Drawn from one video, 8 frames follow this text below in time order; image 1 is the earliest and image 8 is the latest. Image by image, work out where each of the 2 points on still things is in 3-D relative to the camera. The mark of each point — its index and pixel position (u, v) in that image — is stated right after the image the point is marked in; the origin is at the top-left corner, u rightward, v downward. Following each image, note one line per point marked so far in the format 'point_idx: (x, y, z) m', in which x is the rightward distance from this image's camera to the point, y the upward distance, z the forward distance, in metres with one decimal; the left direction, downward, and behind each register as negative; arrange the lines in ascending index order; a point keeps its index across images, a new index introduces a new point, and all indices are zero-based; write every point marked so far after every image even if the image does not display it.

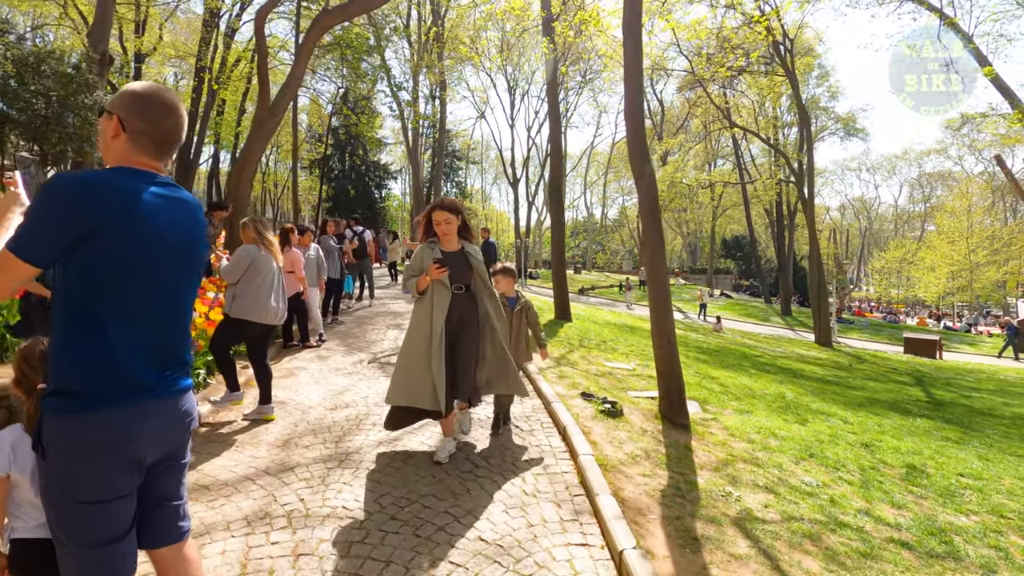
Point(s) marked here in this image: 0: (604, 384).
0: (+1.2, -1.2, +7.5) m
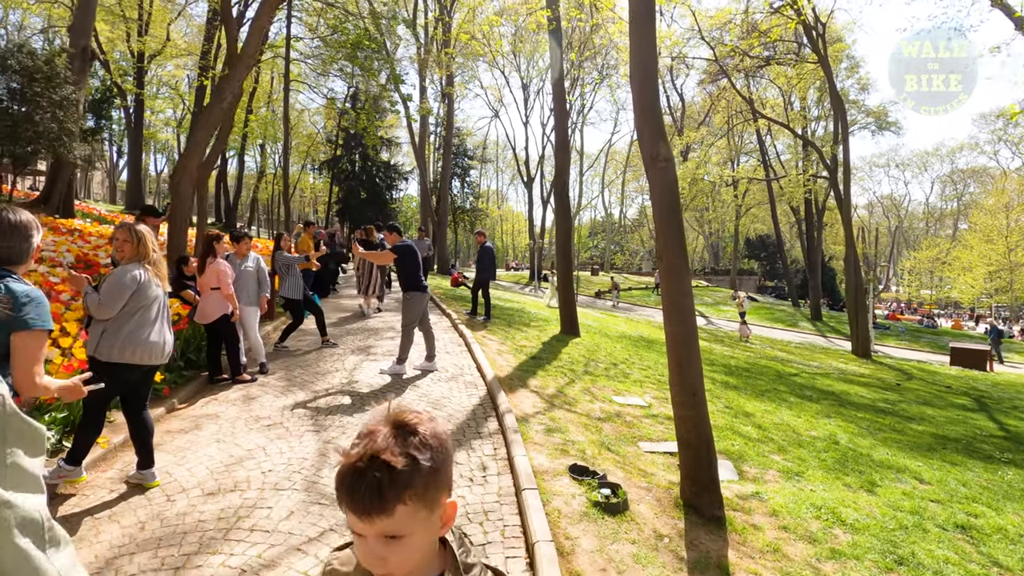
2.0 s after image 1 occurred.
0: (+1.0, -1.5, +5.8) m
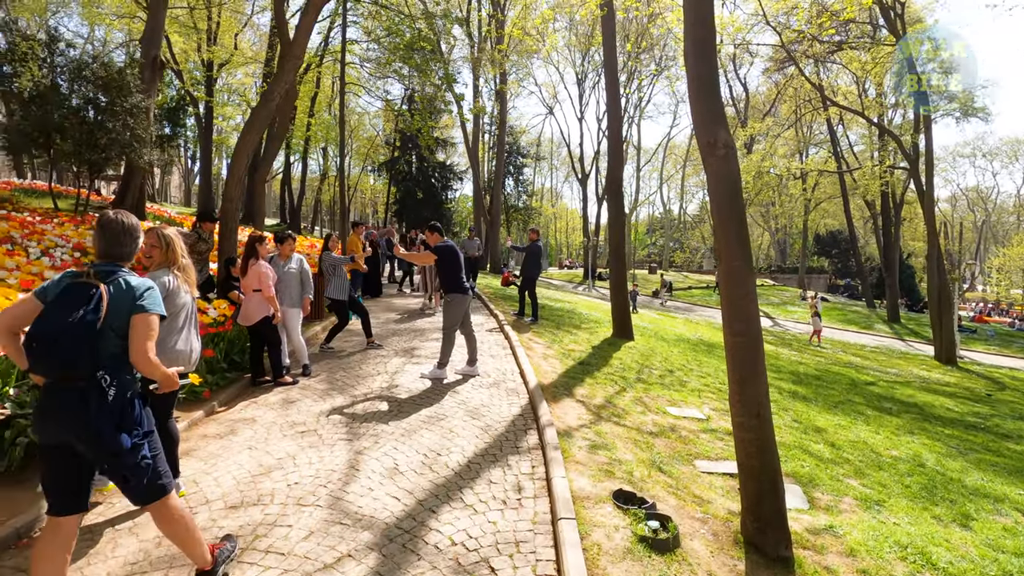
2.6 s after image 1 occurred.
0: (+1.4, -1.5, +5.3) m
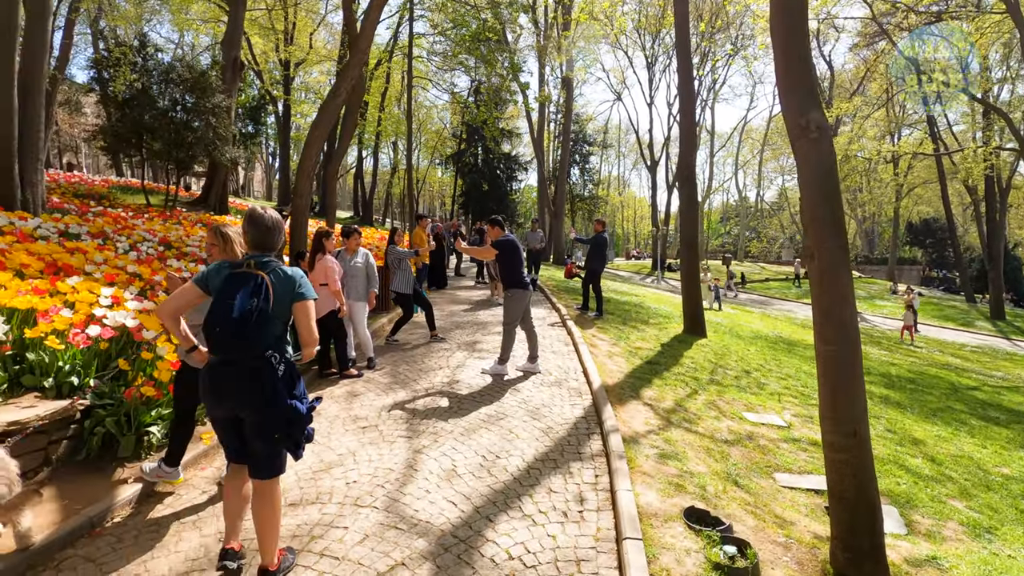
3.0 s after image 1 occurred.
0: (+1.9, -1.5, +4.9) m
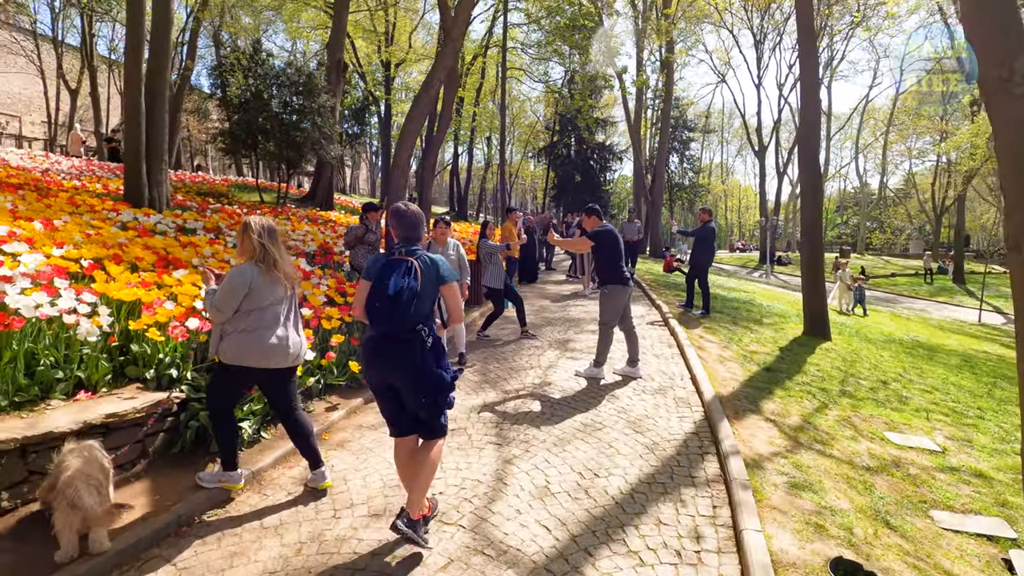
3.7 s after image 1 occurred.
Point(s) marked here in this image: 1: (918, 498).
0: (+2.7, -1.5, +4.1) m
1: (+2.9, -1.5, +4.0) m
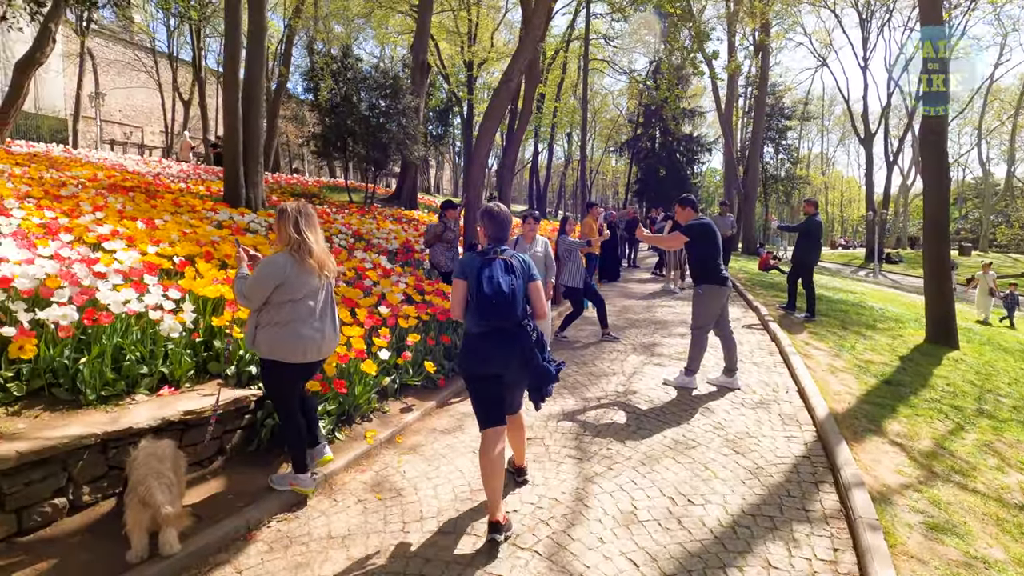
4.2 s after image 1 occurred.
0: (+3.2, -1.5, +3.4) m
1: (+3.4, -1.5, +3.3) m
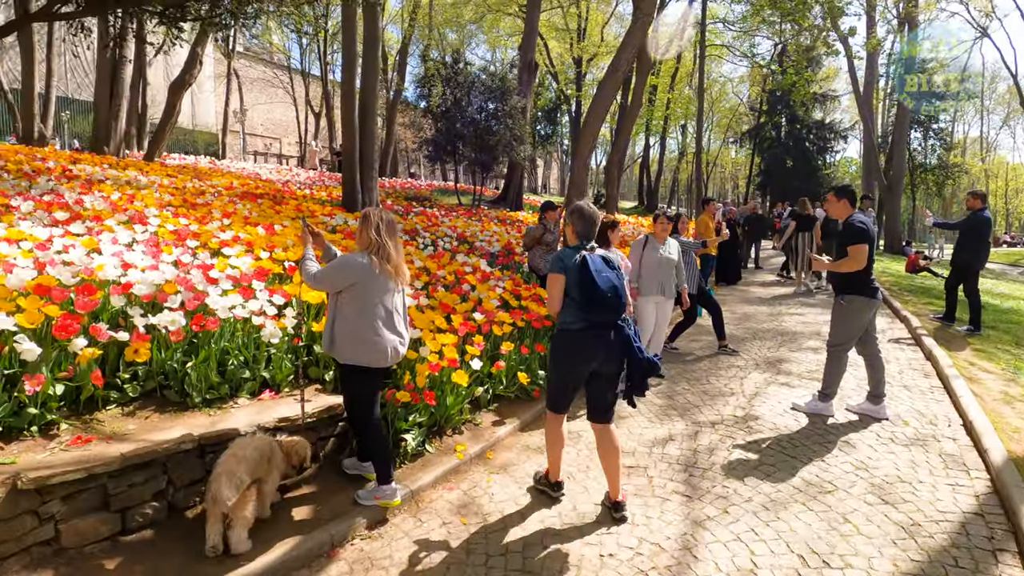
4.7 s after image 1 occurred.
0: (+3.6, -1.6, +2.4) m
1: (+3.8, -1.6, +2.3) m
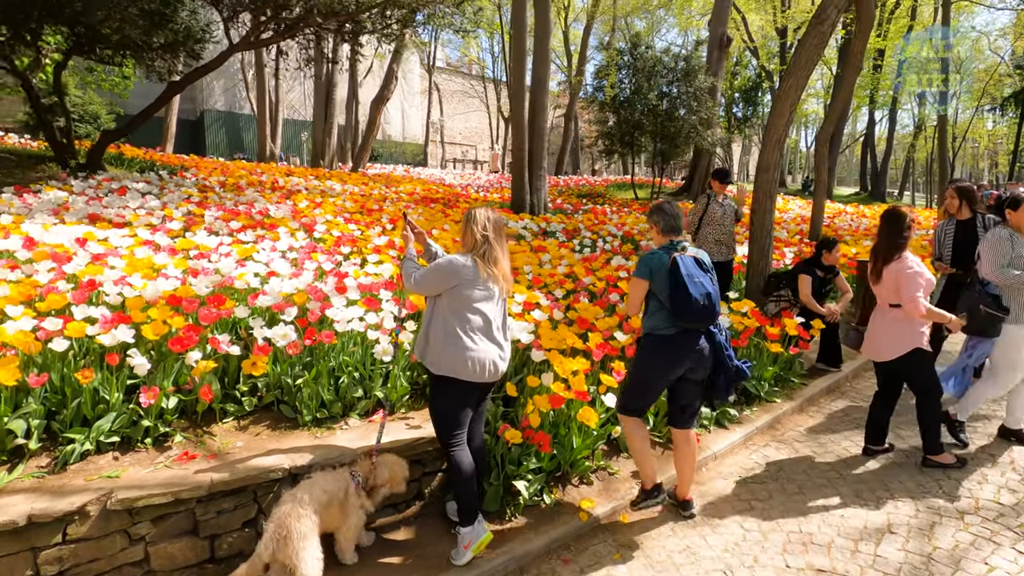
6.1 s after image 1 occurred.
0: (+3.7, -1.7, +0.5) m
1: (+3.8, -1.8, +0.3) m
